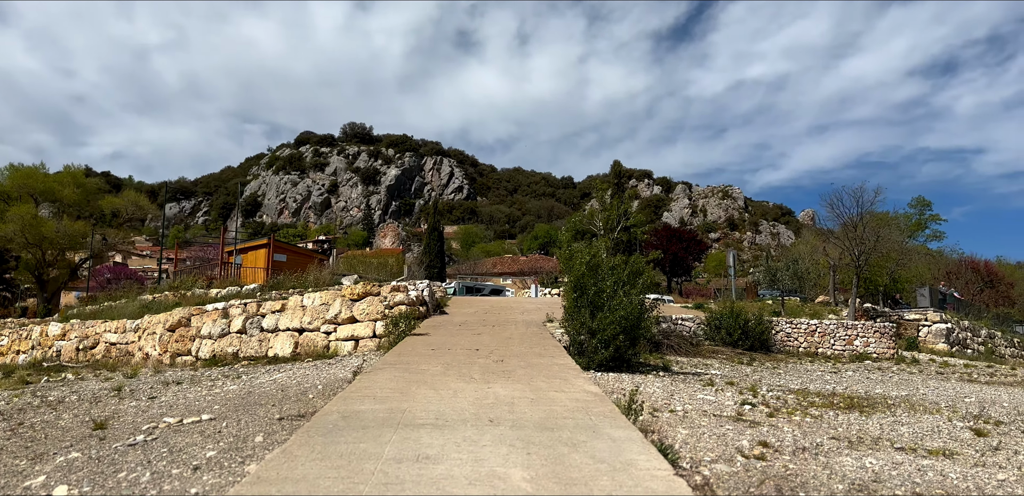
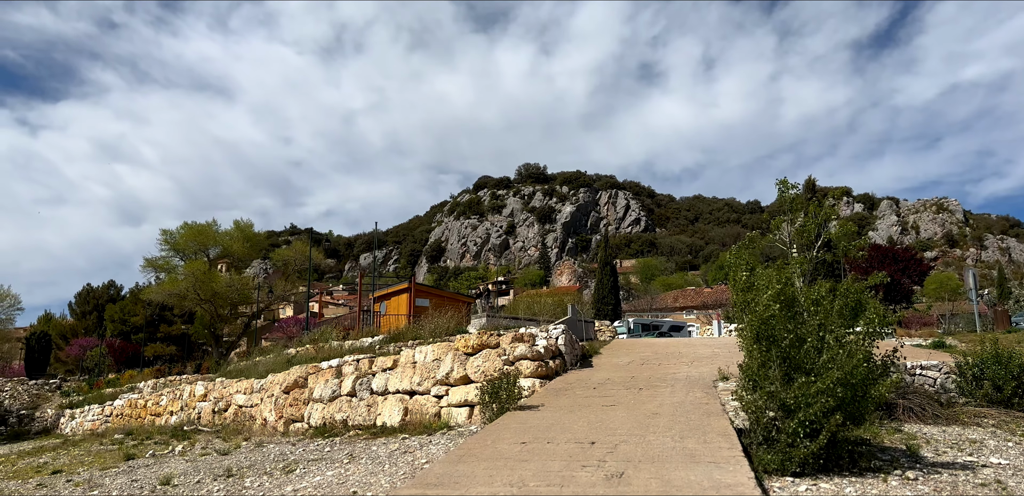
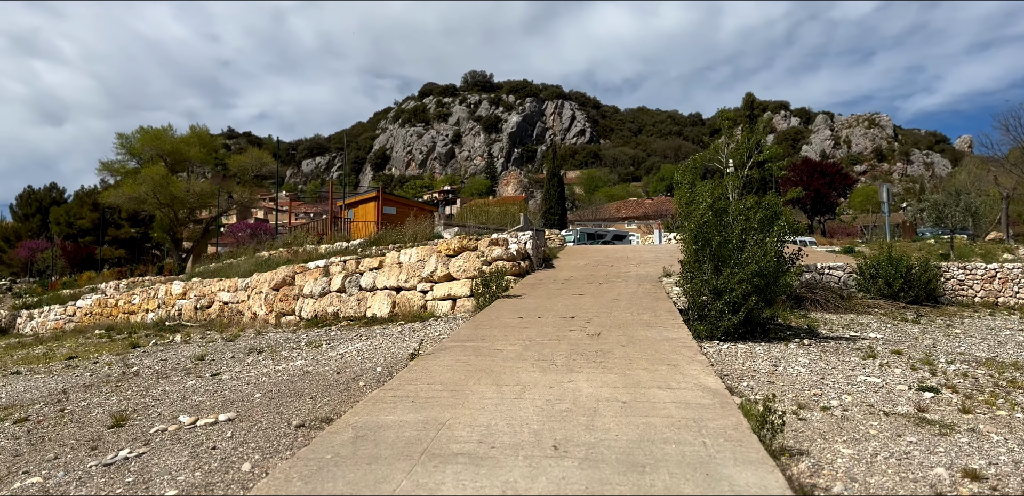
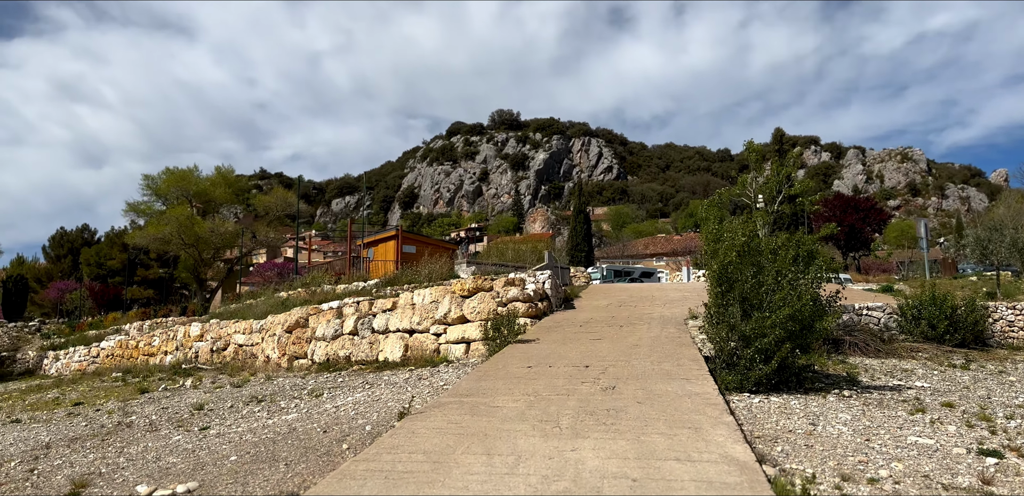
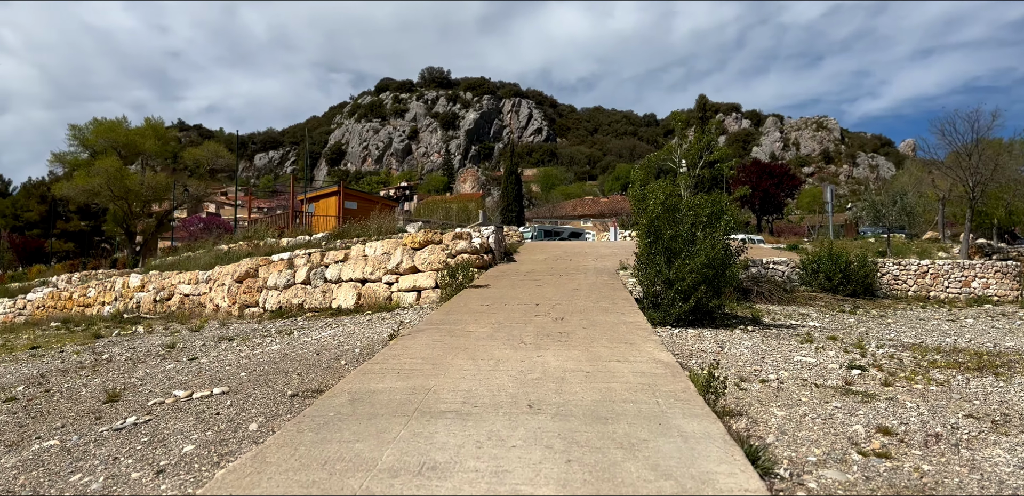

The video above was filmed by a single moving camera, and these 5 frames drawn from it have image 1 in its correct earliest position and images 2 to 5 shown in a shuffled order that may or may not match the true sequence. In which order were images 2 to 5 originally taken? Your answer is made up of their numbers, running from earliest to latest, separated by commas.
5, 3, 4, 2
